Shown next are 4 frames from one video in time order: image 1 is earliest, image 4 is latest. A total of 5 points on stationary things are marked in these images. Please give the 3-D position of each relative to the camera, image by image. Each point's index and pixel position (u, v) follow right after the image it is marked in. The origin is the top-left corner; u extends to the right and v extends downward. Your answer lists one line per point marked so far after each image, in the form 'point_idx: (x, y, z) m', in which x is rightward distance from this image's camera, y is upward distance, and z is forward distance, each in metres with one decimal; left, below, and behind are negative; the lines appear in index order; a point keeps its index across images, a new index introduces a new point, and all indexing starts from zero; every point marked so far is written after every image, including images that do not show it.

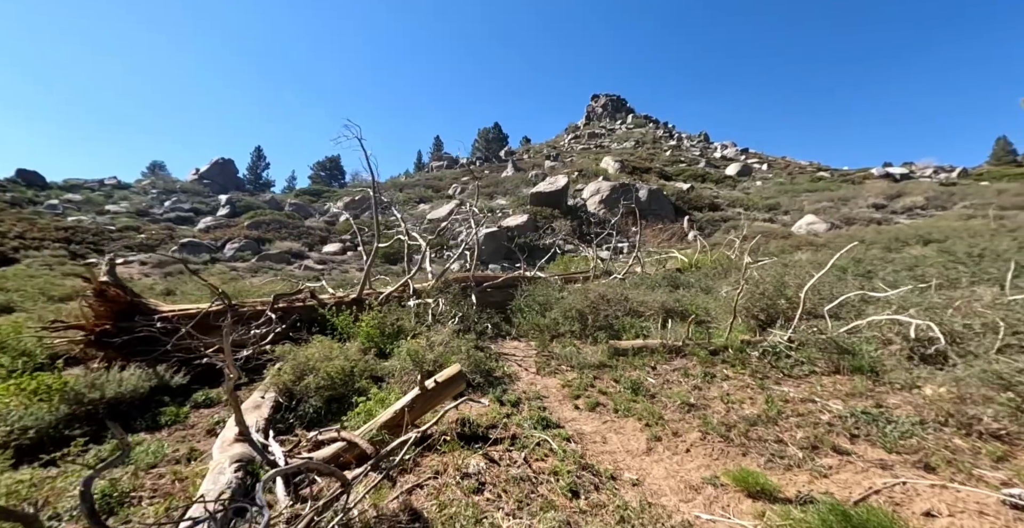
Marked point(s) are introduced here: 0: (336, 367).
0: (-1.6, -1.0, +3.9) m
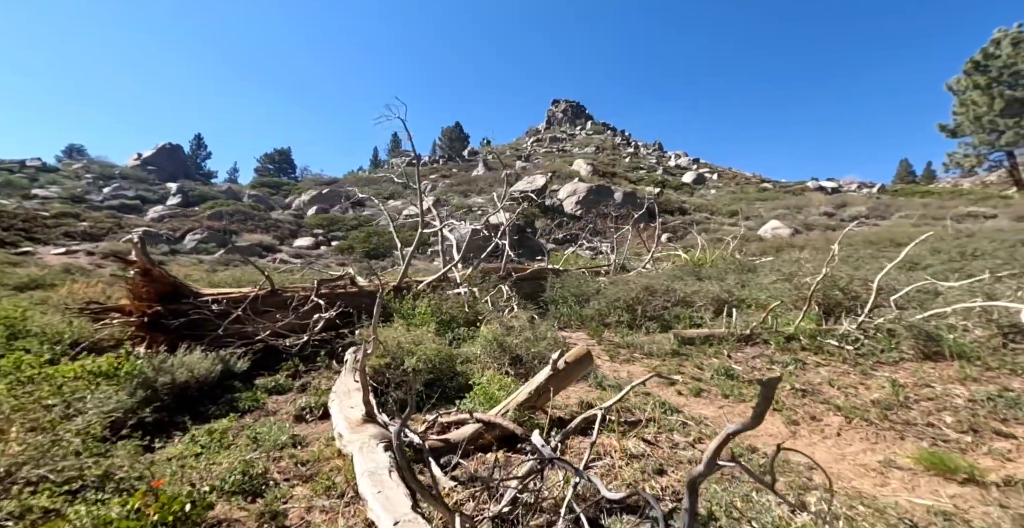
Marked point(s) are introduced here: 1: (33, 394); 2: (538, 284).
0: (-0.7, -0.8, +3.7) m
1: (-3.3, -0.9, +3.0) m
2: (+0.5, -0.4, +8.8) m
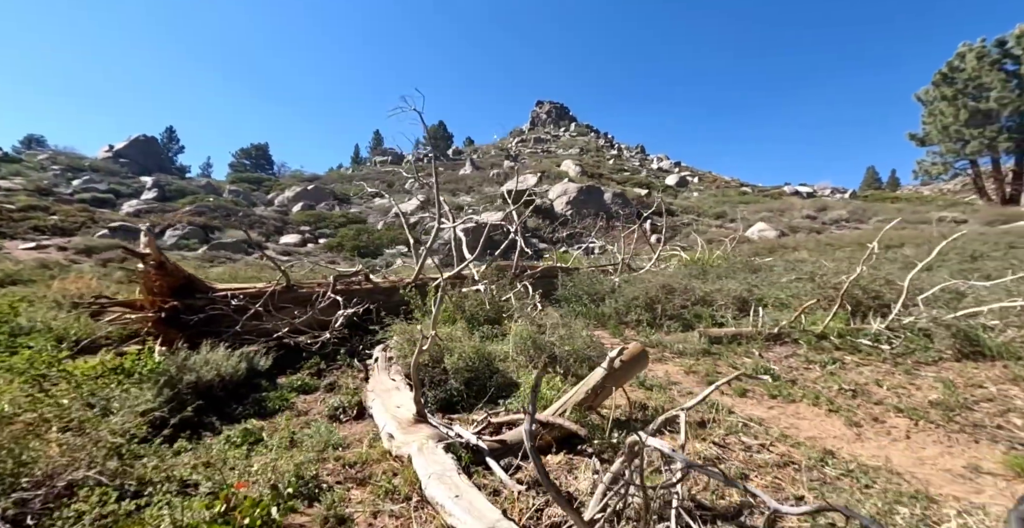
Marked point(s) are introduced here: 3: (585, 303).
0: (-0.4, -0.7, +3.6) m
1: (-3.0, -0.8, +2.9) m
2: (+0.7, -0.4, +8.7) m
3: (+1.4, -0.7, +7.6) m
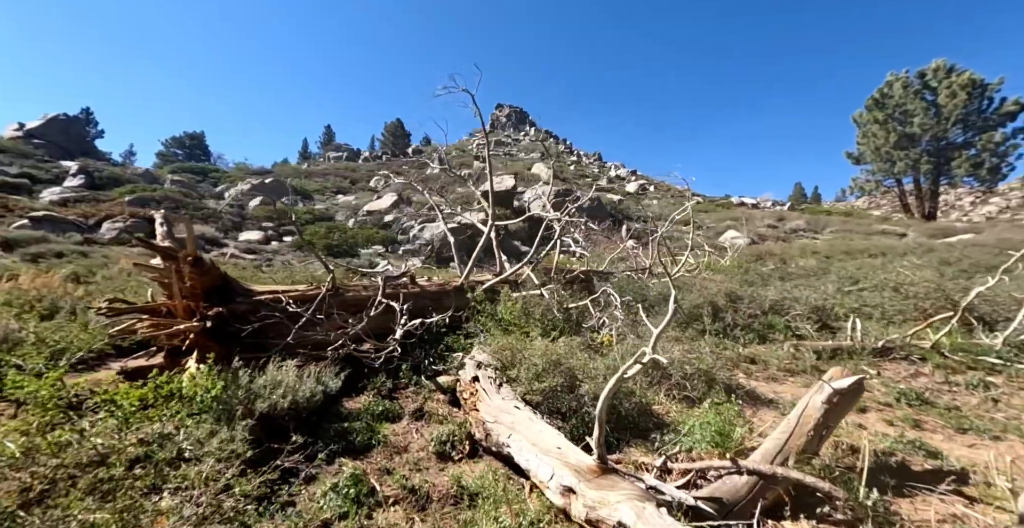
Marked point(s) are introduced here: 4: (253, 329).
0: (+0.6, -0.7, +3.0) m
1: (-2.0, -0.8, +2.1) m
2: (+1.5, -0.4, +8.1) m
3: (+2.2, -0.8, +7.1) m
4: (-2.3, -0.6, +3.7) m
